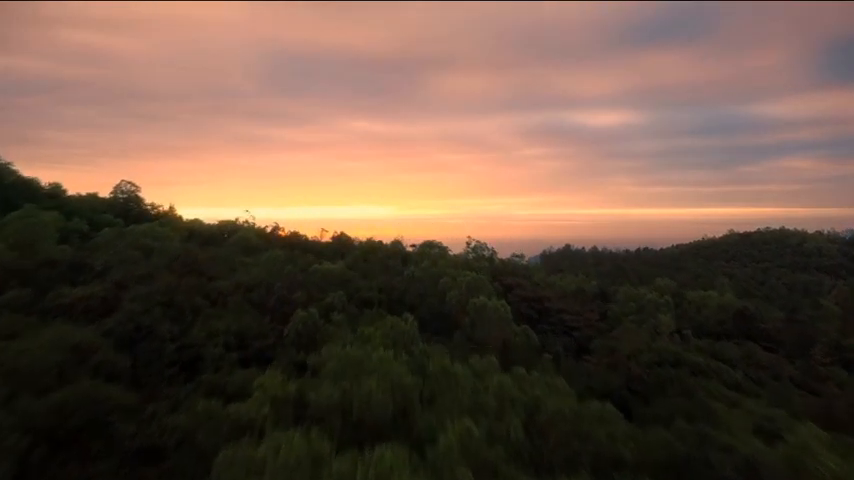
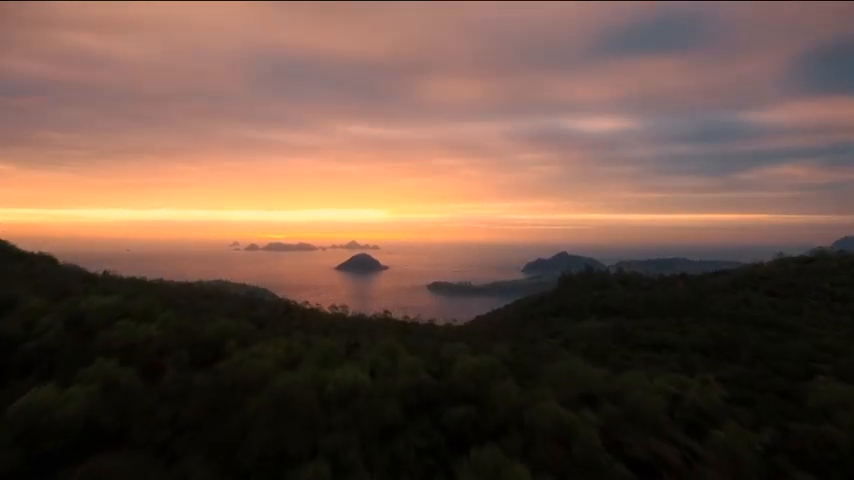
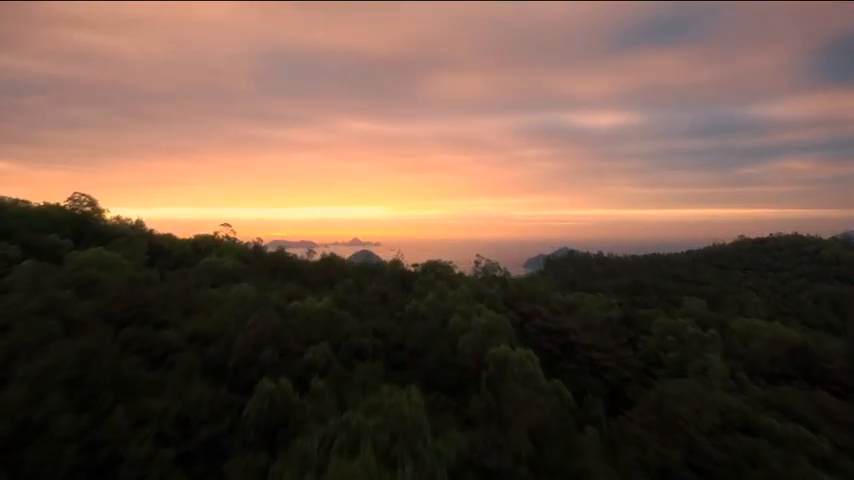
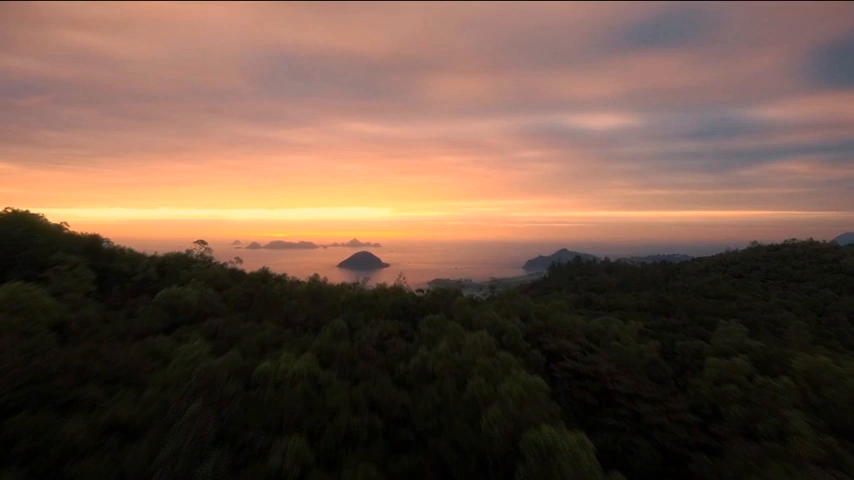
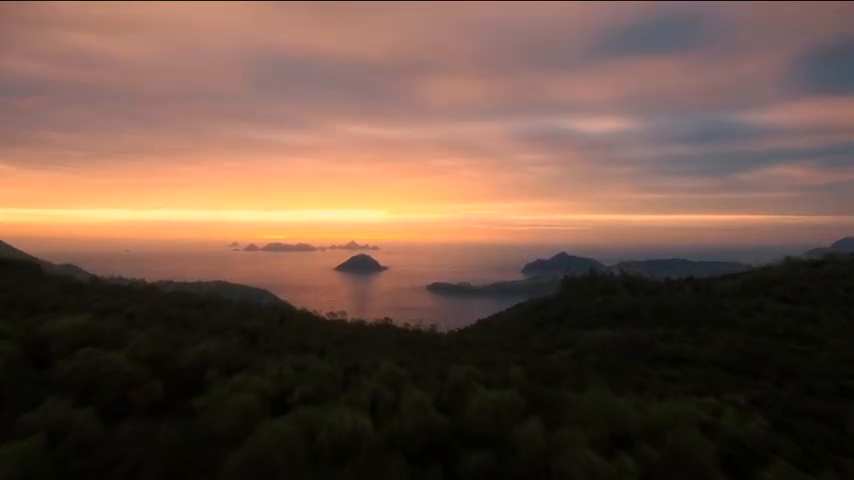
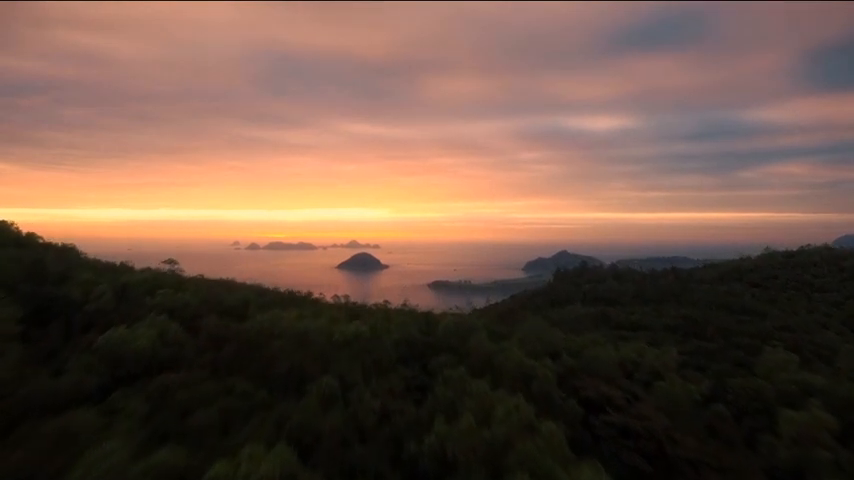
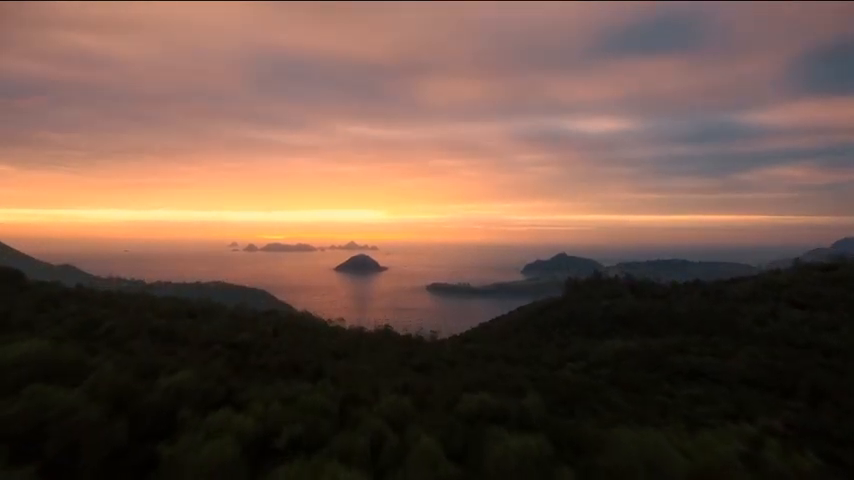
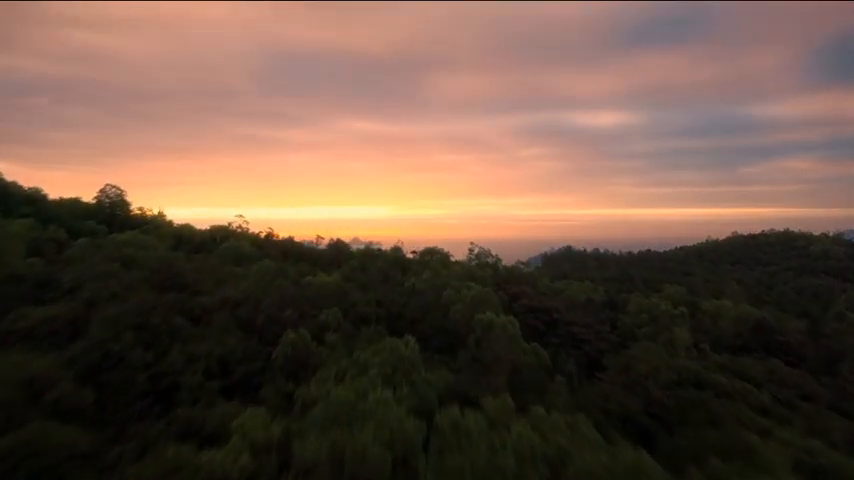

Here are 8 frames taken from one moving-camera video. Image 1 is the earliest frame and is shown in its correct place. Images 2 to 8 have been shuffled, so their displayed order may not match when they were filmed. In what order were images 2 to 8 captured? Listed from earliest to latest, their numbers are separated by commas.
8, 3, 4, 6, 2, 5, 7
